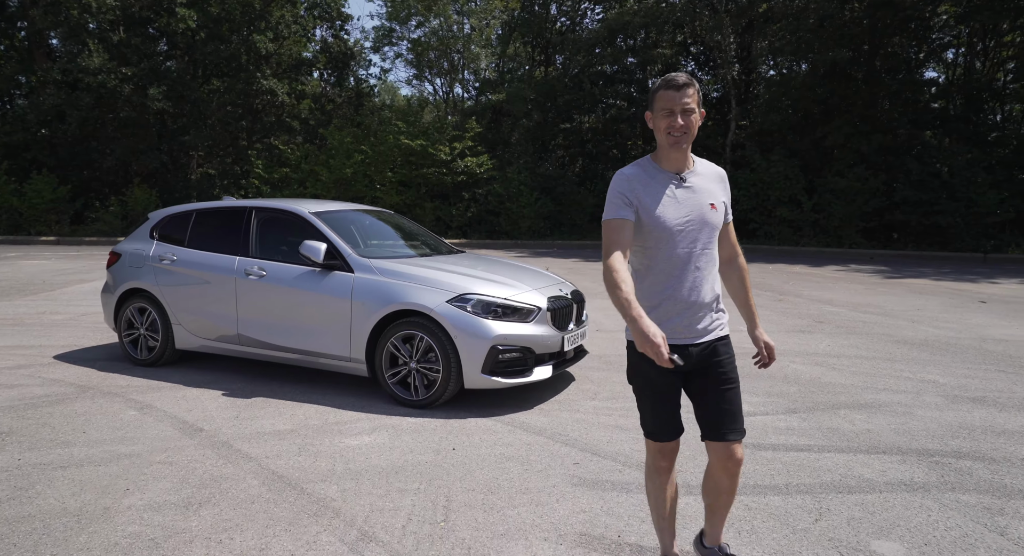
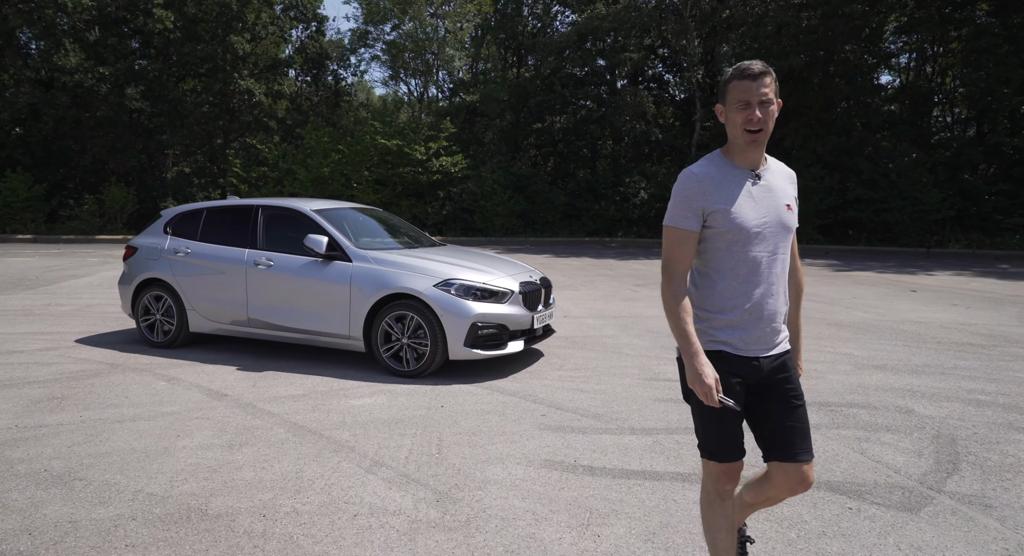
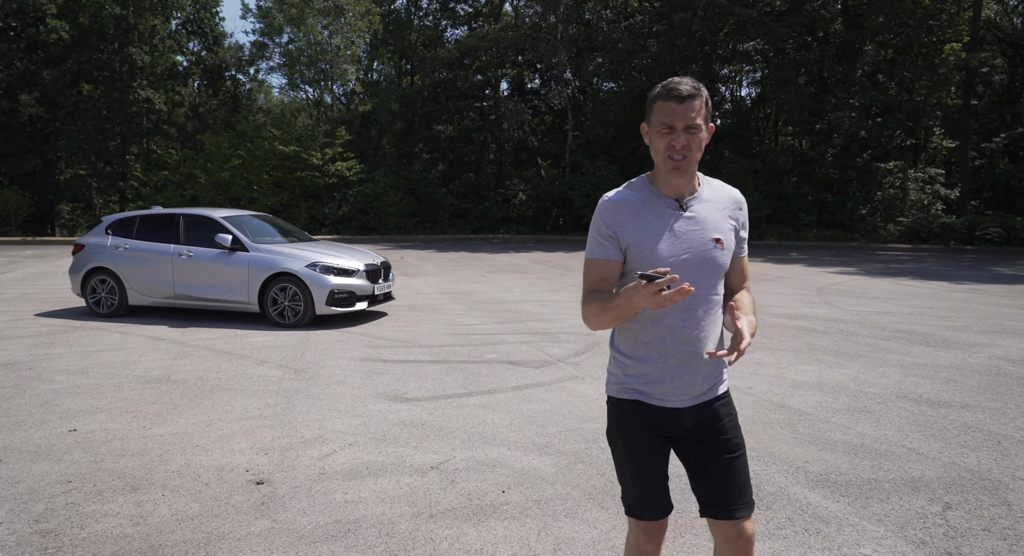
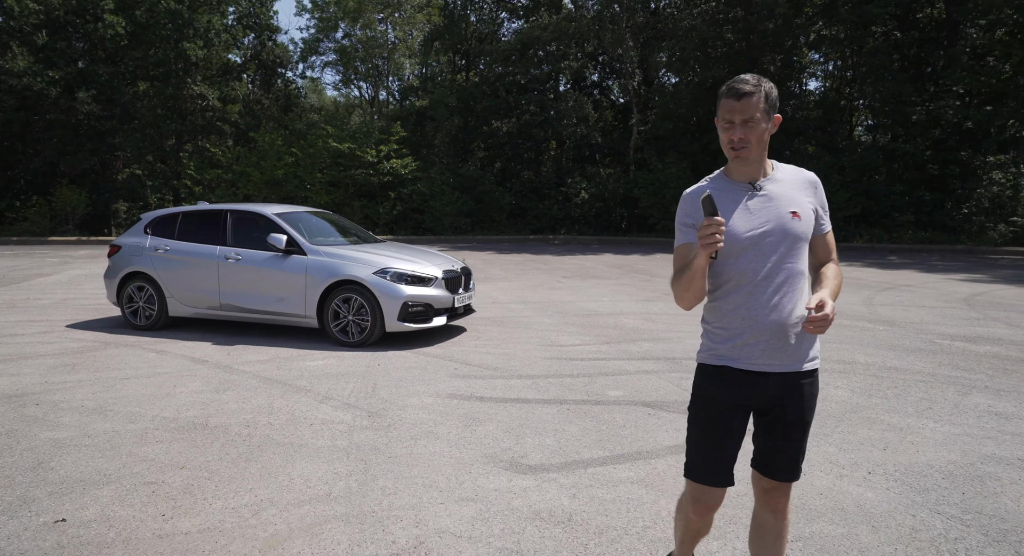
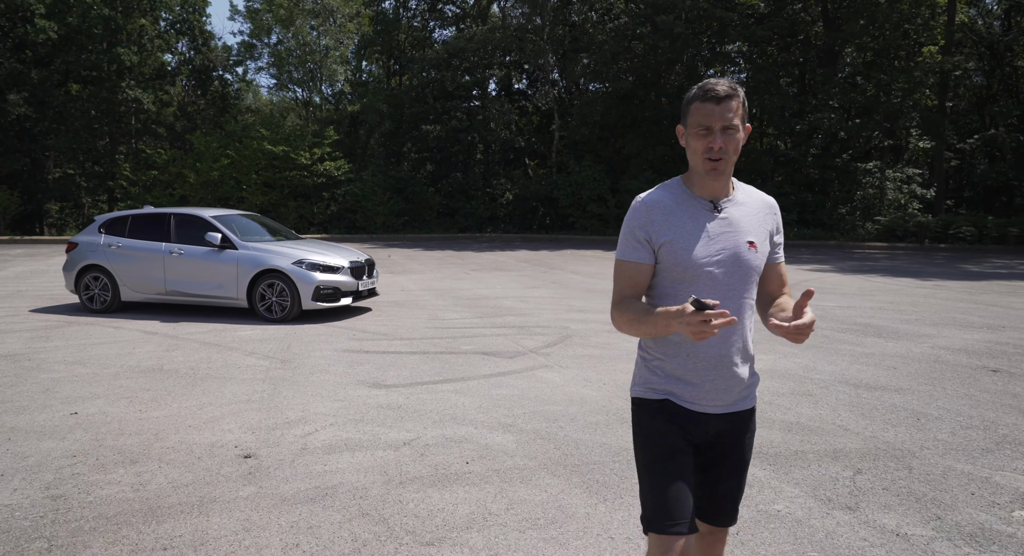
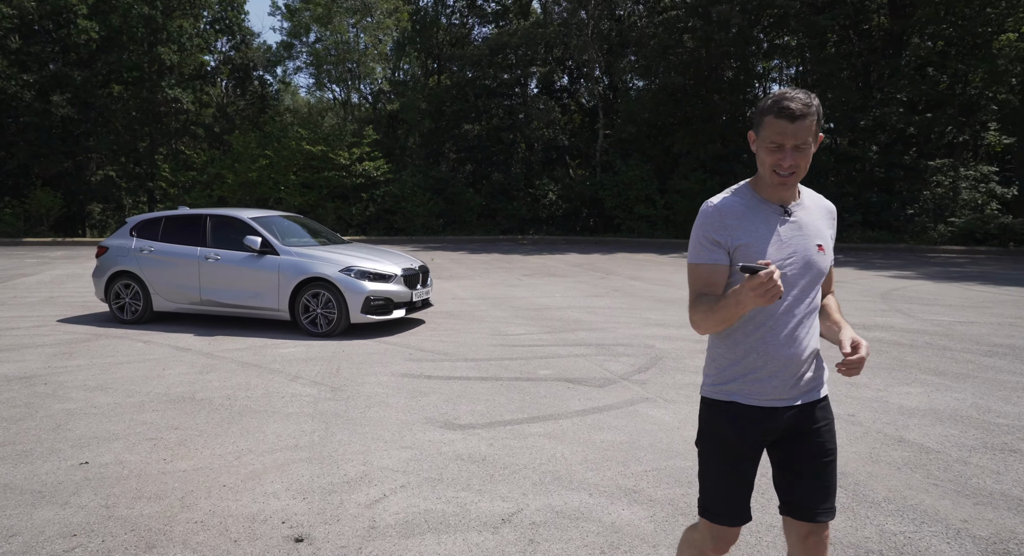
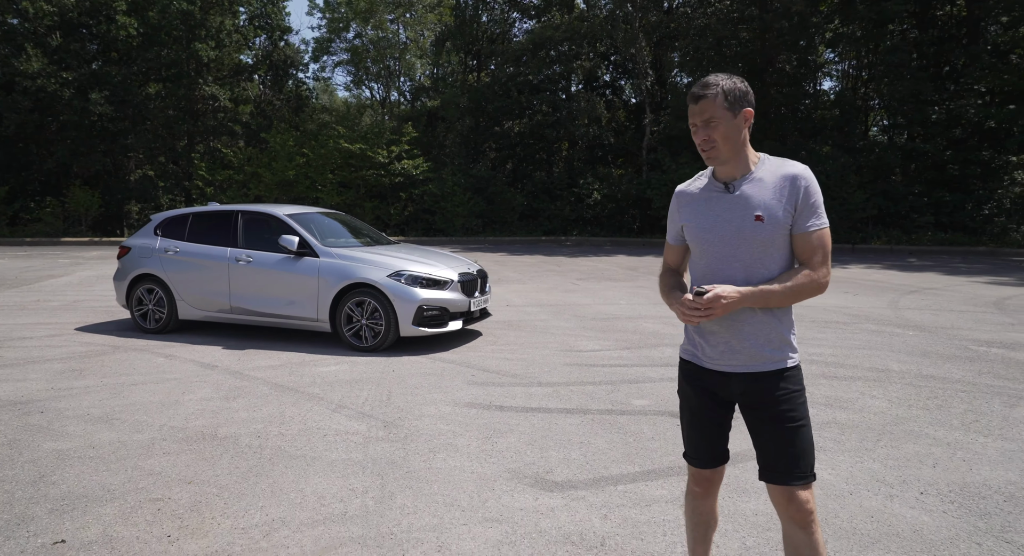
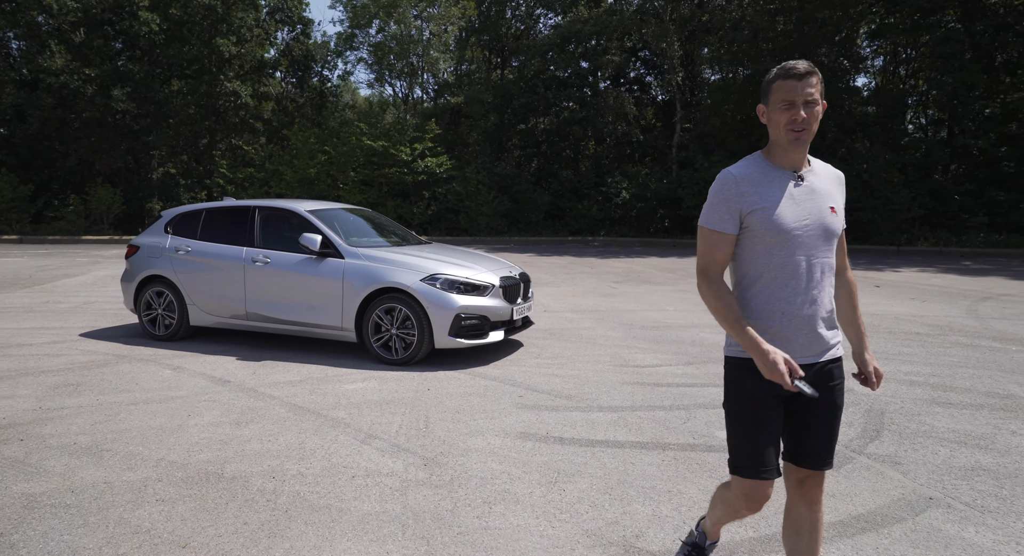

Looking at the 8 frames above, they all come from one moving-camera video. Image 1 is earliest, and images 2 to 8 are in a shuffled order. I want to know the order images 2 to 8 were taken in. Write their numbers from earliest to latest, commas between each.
2, 8, 7, 4, 6, 3, 5
